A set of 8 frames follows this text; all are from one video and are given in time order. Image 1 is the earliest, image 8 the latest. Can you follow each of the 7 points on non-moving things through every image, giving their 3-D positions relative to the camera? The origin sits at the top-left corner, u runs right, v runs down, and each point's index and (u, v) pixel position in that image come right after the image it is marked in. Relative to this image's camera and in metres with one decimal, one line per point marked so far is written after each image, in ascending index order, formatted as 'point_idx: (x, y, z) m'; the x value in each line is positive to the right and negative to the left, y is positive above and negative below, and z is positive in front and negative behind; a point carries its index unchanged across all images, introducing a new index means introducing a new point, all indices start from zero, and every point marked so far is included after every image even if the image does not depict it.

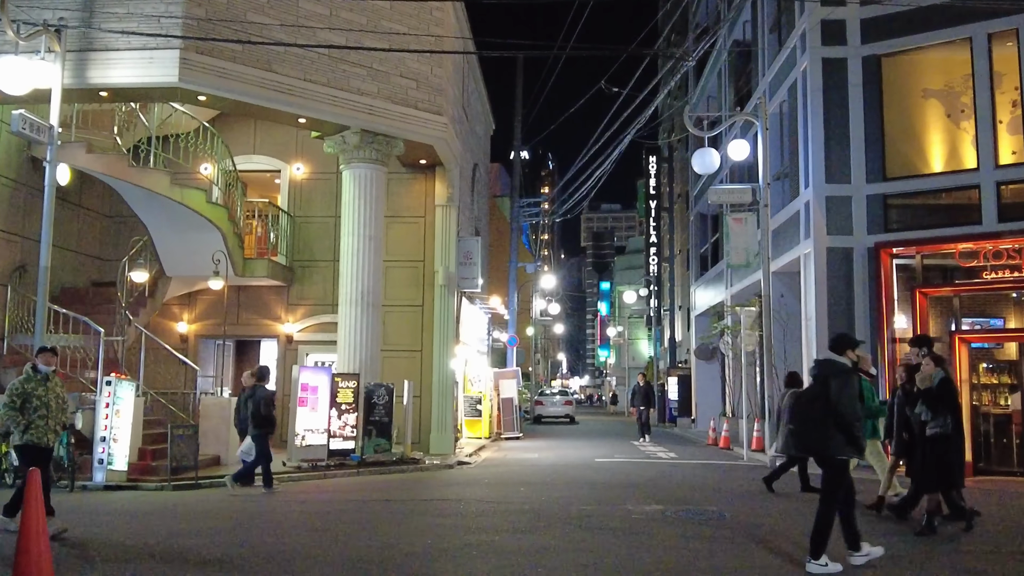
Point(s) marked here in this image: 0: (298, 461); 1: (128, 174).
0: (-3.4, -2.7, +15.3) m
1: (-6.2, +1.8, +15.8) m
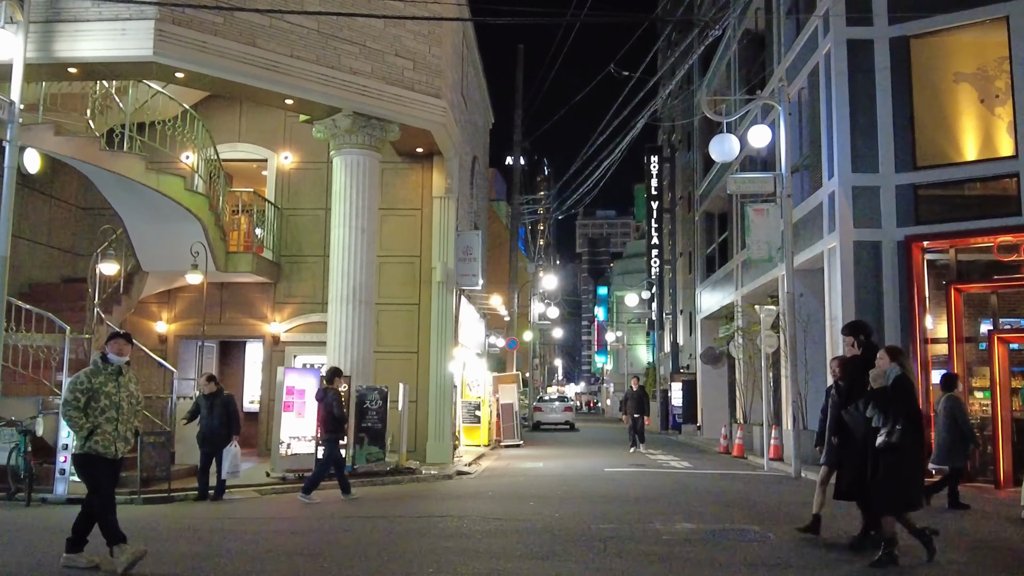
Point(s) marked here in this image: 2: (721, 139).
0: (-3.3, -2.6, +14.0) m
1: (-6.1, +1.9, +14.5) m
2: (+3.4, +2.4, +16.1) m
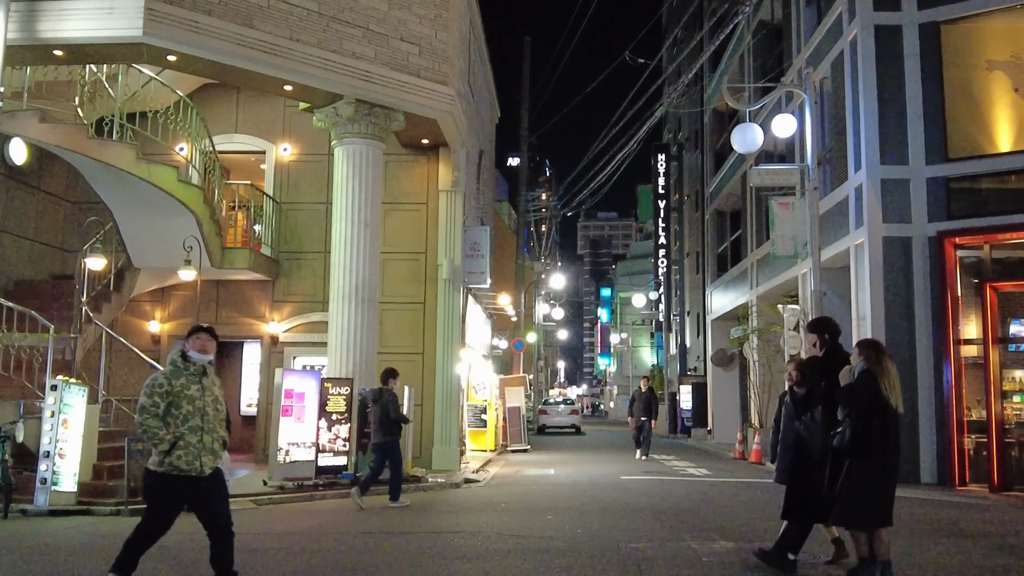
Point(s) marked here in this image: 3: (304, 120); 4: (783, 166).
0: (-3.1, -2.6, +13.1) m
1: (-5.9, +2.0, +13.7) m
2: (+3.6, +2.5, +15.3) m
3: (-3.8, +3.1, +17.8) m
4: (+4.3, +1.9, +15.5) m
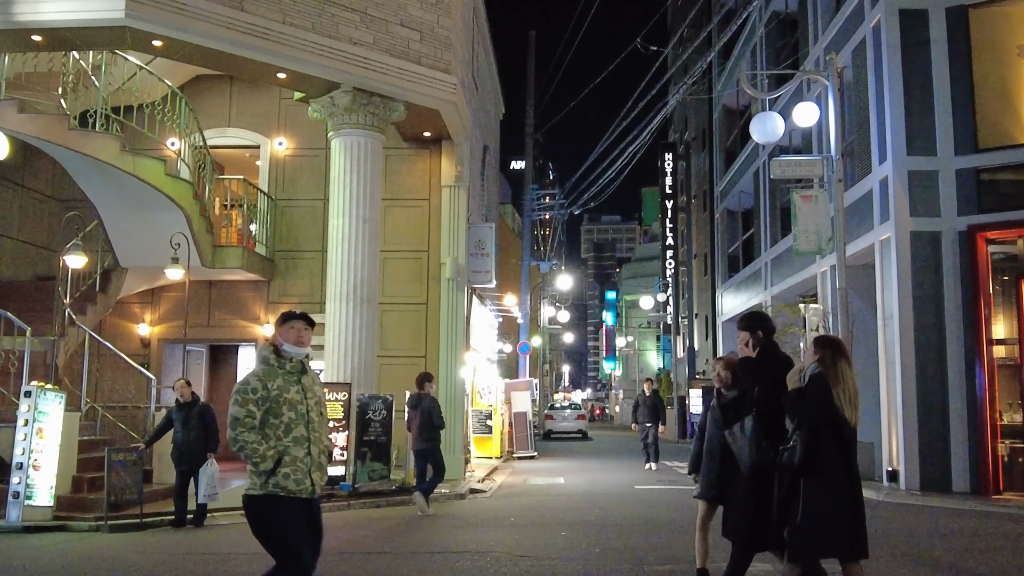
0: (-3.0, -2.6, +12.3) m
1: (-5.8, +2.0, +12.9) m
2: (+3.7, +2.5, +14.4) m
3: (-3.7, +3.0, +17.0) m
4: (+4.4, +2.0, +14.7) m
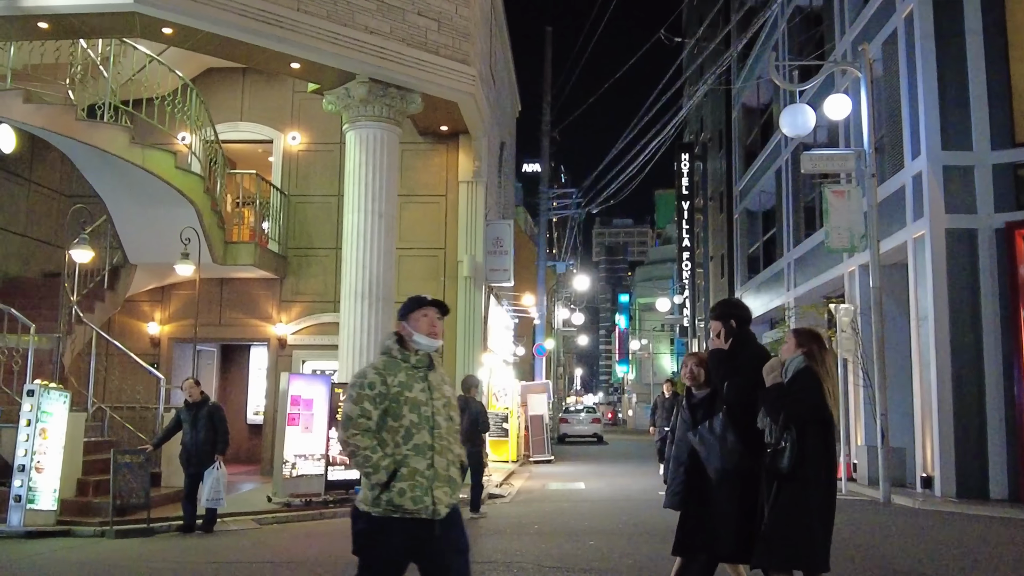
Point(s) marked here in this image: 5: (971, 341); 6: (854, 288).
0: (-2.7, -2.5, +11.8) m
1: (-5.6, +2.0, +12.5) m
2: (+4.0, +2.5, +13.9) m
3: (-3.4, +3.1, +16.5) m
4: (+4.7, +2.0, +14.2) m
5: (+6.7, -0.8, +14.3) m
6: (+6.0, 0.0, +17.2) m
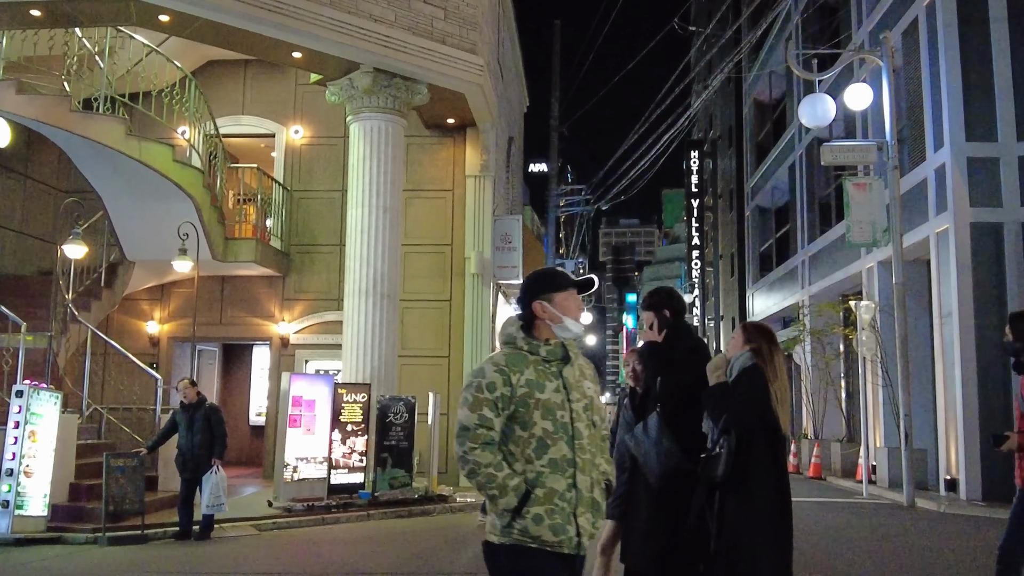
0: (-2.6, -2.5, +11.4) m
1: (-5.4, +2.0, +12.1) m
2: (+4.1, +2.6, +13.4) m
3: (-3.2, +3.1, +16.1) m
4: (+4.8, +2.0, +13.7) m
5: (+6.9, -0.7, +13.8) m
6: (+6.2, 0.0, +16.7) m
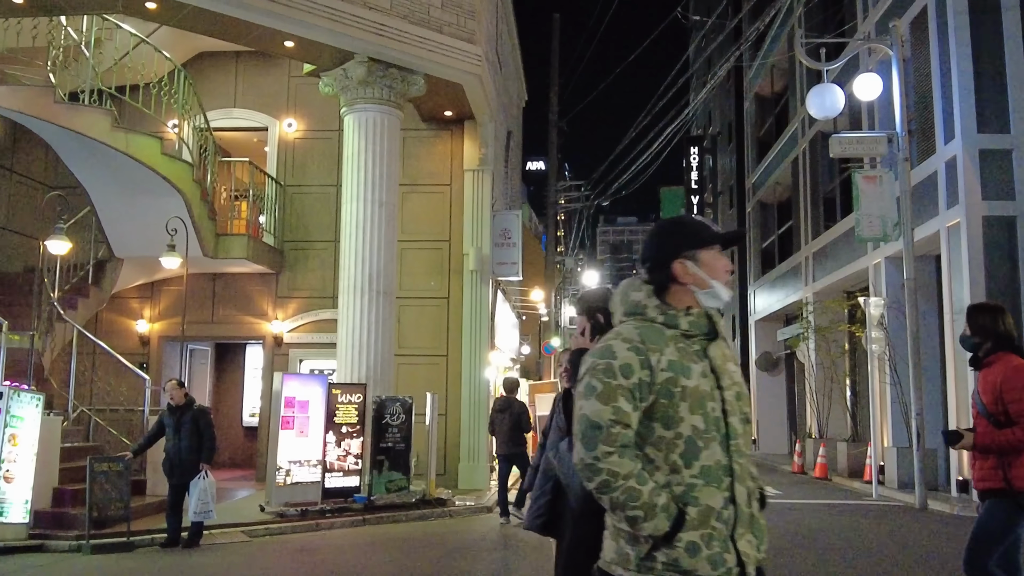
0: (-2.6, -2.5, +11.0) m
1: (-5.4, +2.1, +11.7) m
2: (+4.1, +2.6, +13.1) m
3: (-3.2, +3.2, +15.7) m
4: (+4.8, +2.1, +13.3) m
5: (+6.9, -0.6, +13.5) m
6: (+6.2, +0.1, +16.3) m
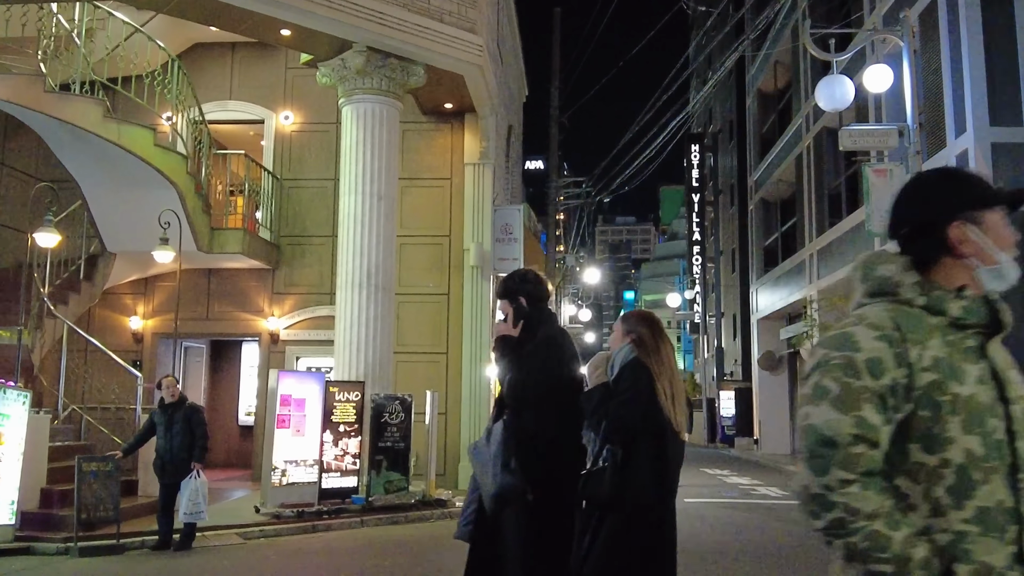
0: (-2.6, -2.4, +10.7) m
1: (-5.4, +2.1, +11.3) m
2: (+4.2, +2.7, +12.7) m
3: (-3.2, +3.2, +15.4) m
4: (+4.9, +2.1, +13.0) m
5: (+6.9, -0.6, +13.2) m
6: (+6.2, +0.2, +16.0) m
